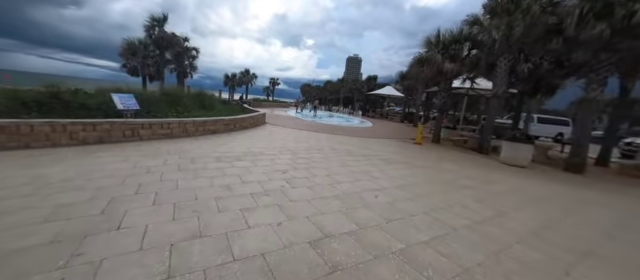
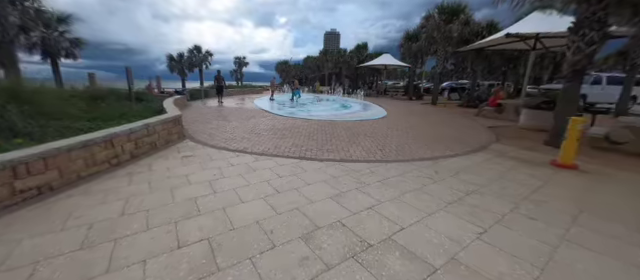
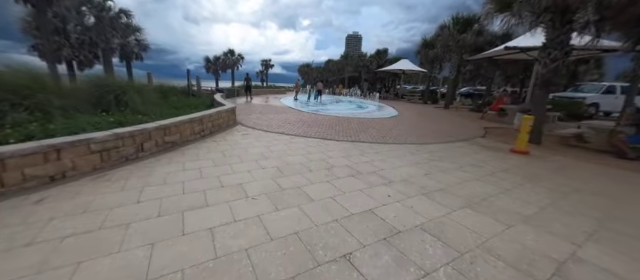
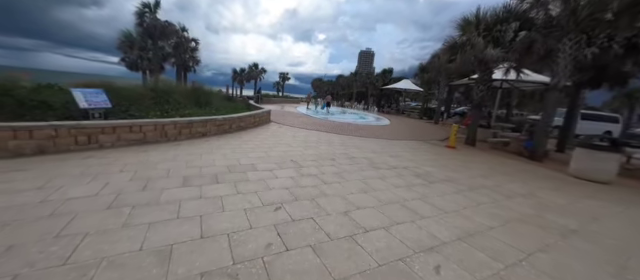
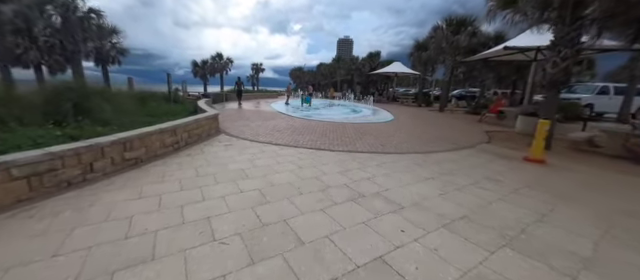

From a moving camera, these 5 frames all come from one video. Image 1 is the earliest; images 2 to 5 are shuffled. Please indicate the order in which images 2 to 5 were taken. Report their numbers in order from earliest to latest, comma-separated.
4, 3, 5, 2
